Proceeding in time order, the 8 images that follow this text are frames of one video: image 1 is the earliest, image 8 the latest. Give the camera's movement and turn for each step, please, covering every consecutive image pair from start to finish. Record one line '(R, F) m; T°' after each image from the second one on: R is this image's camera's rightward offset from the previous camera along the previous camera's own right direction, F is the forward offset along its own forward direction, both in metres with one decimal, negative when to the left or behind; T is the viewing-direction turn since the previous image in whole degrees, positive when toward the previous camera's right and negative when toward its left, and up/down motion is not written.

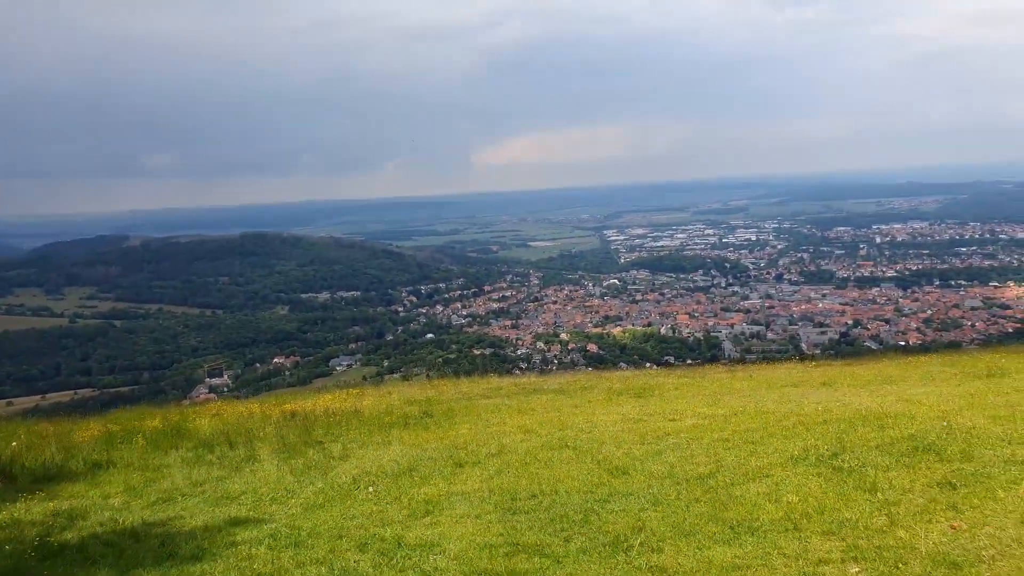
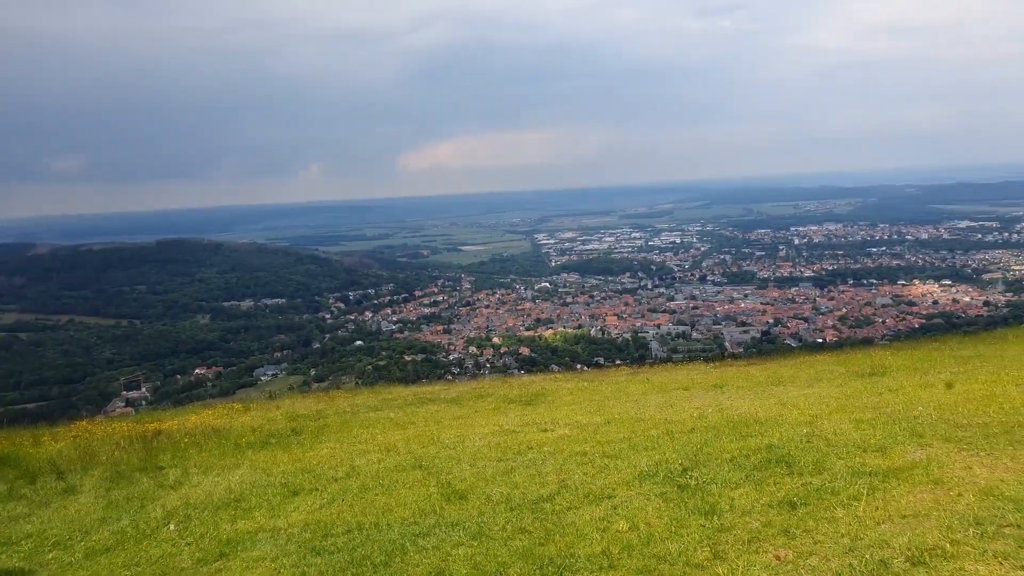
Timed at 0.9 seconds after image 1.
(+1.2, +0.9) m; +5°
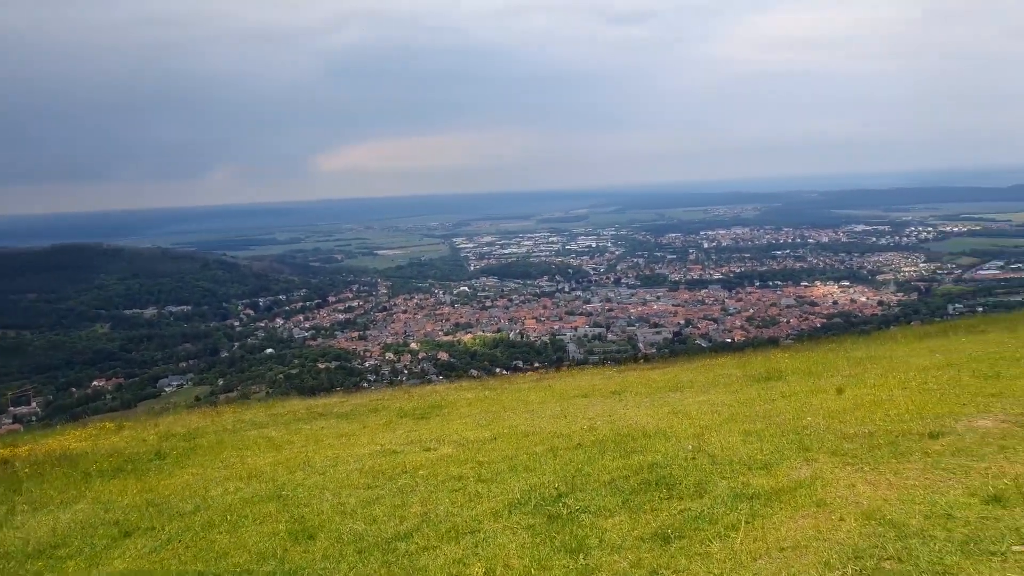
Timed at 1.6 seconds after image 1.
(+0.6, +0.7) m; +7°
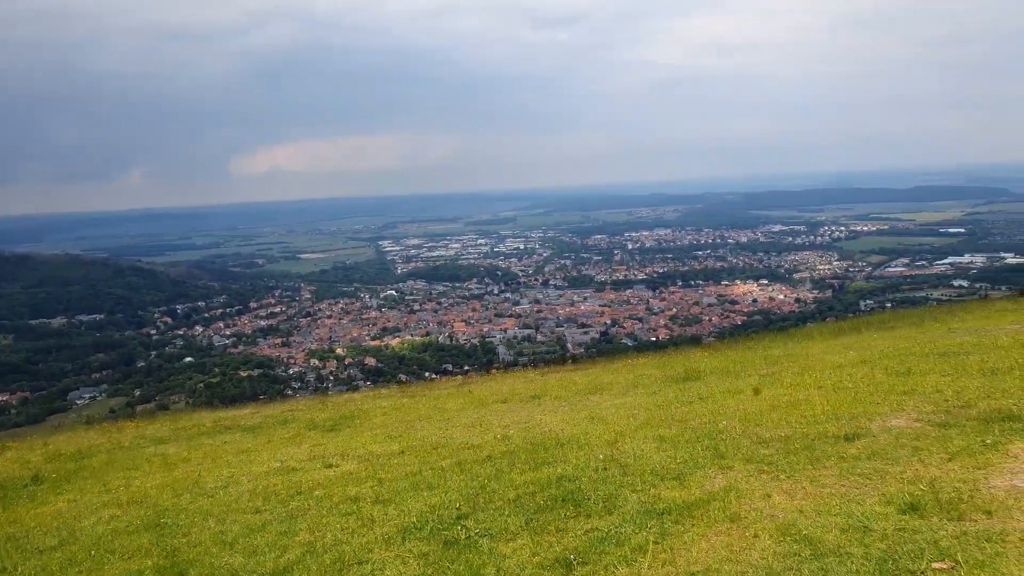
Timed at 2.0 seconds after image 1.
(+0.3, +0.5) m; +6°
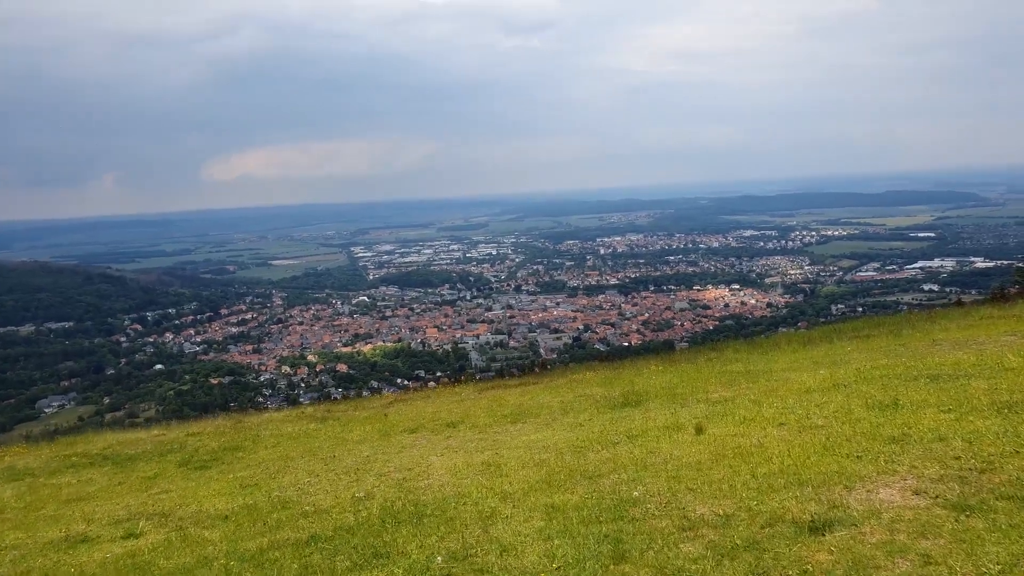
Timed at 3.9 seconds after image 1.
(+0.7, +1.4) m; +2°
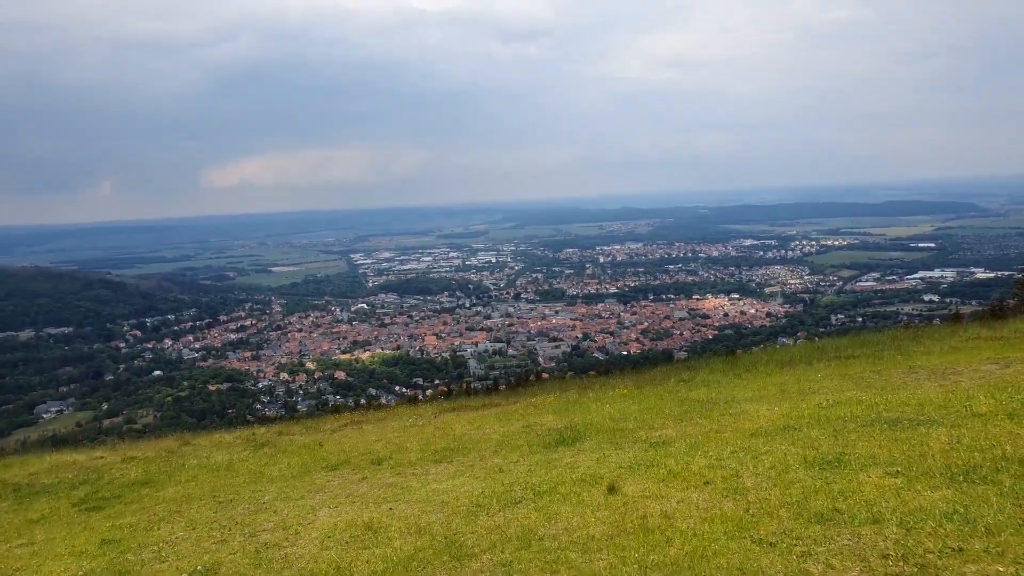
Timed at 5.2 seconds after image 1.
(0.0, +0.1) m; 0°
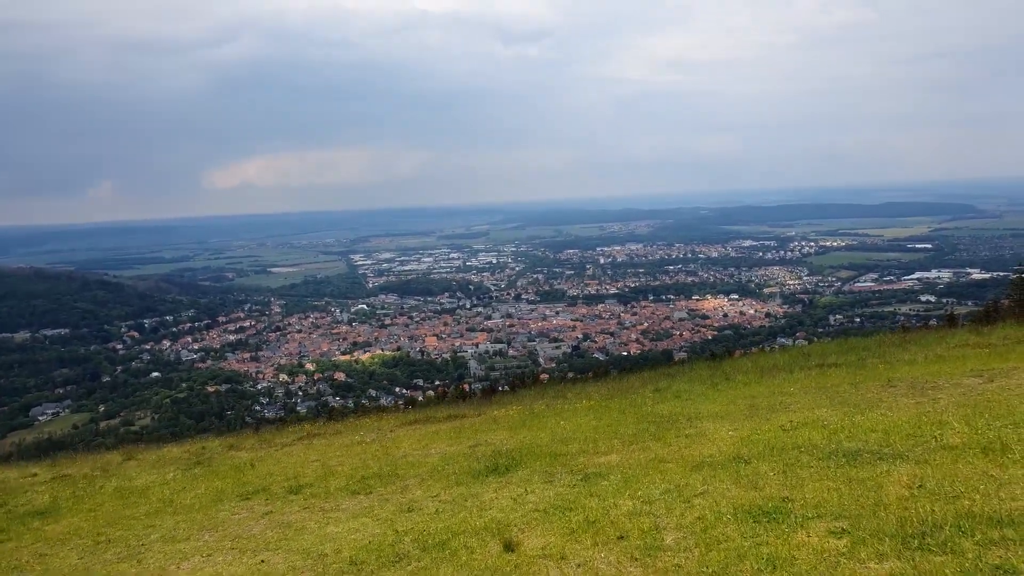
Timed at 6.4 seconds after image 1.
(-0.5, -0.6) m; 0°
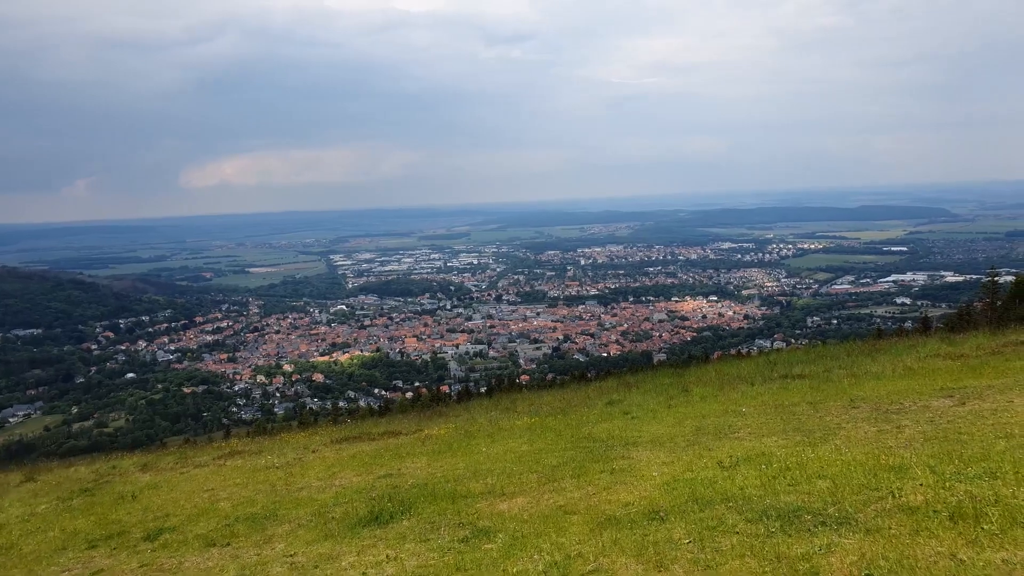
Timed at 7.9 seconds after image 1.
(+0.5, +0.6) m; +1°
